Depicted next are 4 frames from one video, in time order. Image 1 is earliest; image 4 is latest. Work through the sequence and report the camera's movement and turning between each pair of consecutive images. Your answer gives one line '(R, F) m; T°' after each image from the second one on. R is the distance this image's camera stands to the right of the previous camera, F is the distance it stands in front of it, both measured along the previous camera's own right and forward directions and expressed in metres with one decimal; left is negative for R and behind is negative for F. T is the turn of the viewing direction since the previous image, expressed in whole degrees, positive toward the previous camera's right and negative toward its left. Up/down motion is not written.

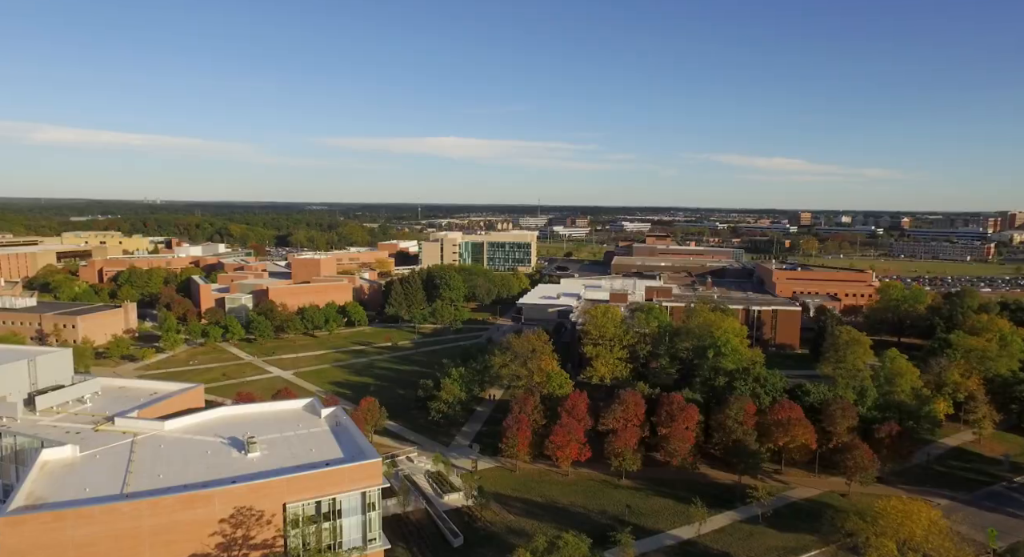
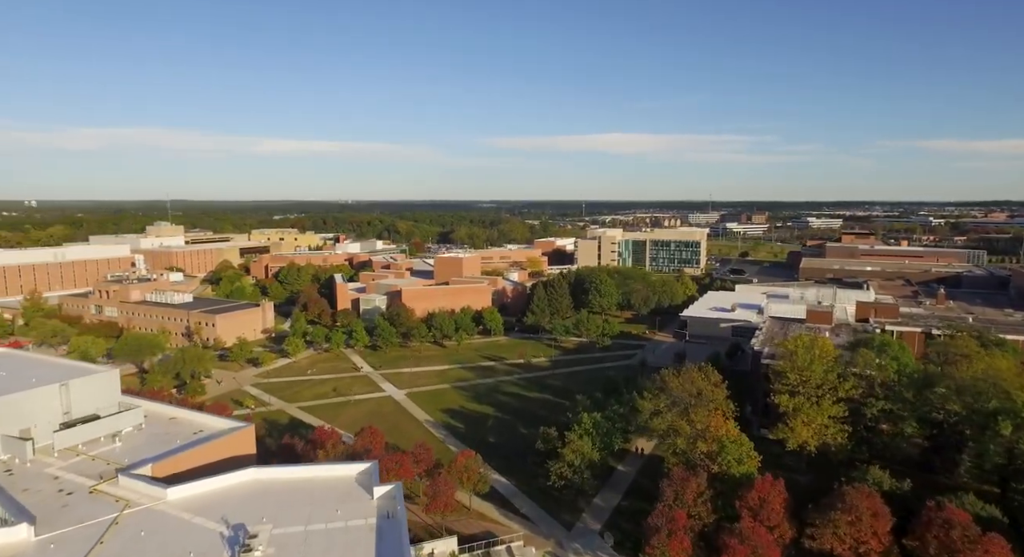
(+0.3, +7.0) m; -15°
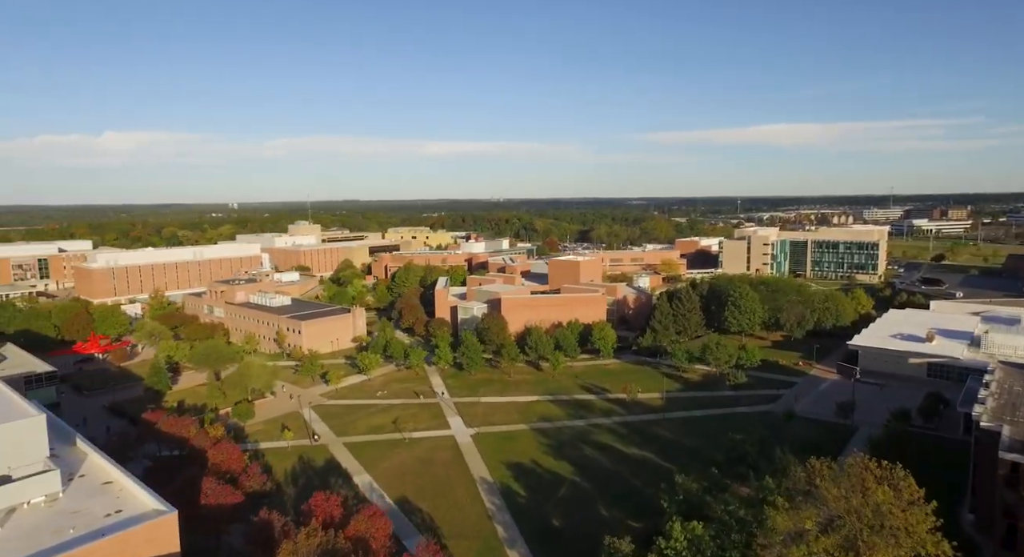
(+1.9, +6.8) m; -13°
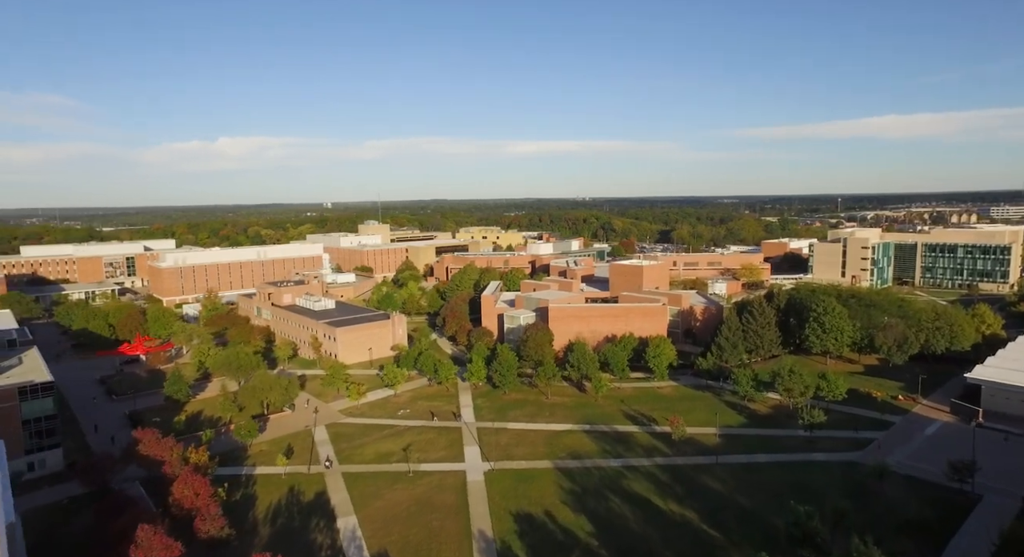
(+2.0, +3.6) m; -8°
